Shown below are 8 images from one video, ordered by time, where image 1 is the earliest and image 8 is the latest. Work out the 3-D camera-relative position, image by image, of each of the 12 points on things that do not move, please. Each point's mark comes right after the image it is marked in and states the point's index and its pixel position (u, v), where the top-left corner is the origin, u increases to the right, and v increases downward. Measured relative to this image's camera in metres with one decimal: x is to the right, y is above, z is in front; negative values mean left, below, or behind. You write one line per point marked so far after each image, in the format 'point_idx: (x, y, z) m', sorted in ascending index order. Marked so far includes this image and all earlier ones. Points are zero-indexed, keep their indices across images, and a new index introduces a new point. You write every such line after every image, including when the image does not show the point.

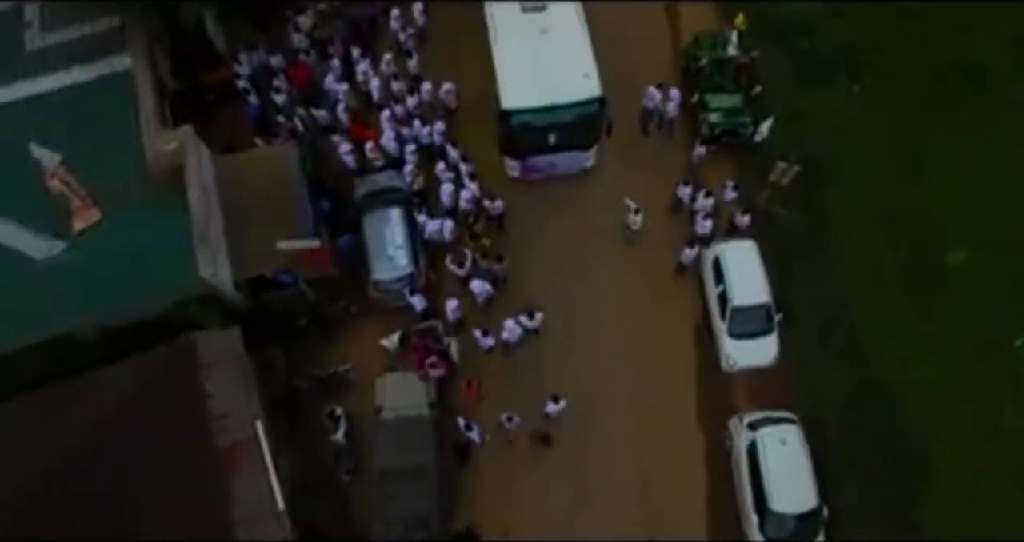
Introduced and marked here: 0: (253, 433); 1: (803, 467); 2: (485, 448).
0: (-6.2, -3.9, +14.4) m
1: (+7.4, -5.0, +15.2) m
2: (-0.8, -5.0, +16.3) m
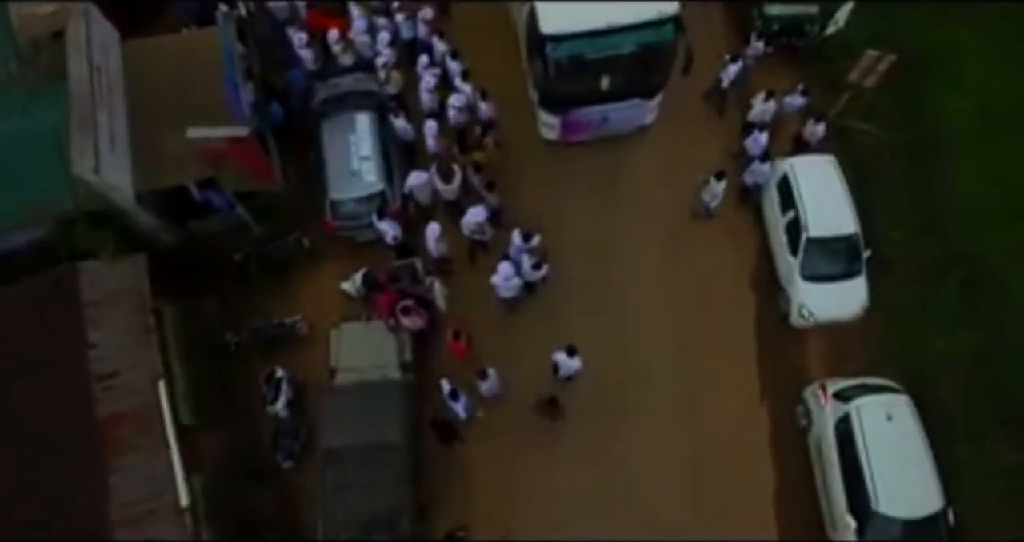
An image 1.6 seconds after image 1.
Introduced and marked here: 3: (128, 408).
0: (-6.2, -2.2, +10.4) m
1: (+7.4, -3.3, +11.0) m
2: (-0.7, -3.3, +12.2) m
3: (-6.5, -2.3, +10.3) m
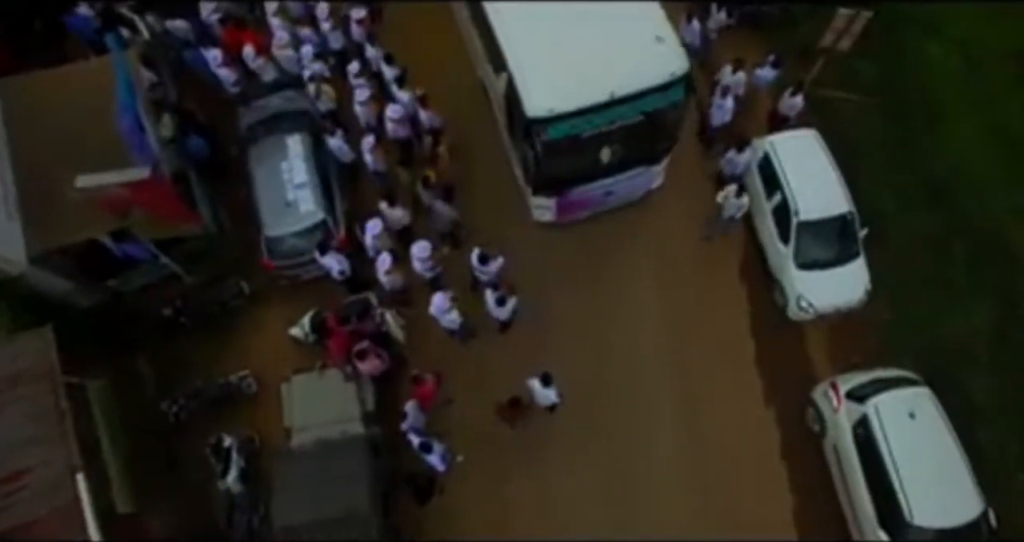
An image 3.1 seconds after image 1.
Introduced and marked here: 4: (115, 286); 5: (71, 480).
0: (-6.5, -3.3, +8.9) m
1: (+7.2, -2.9, +9.9) m
2: (-1.0, -3.8, +10.9) m
3: (-6.8, -3.5, +8.7) m
4: (-7.4, -0.3, +11.2) m
5: (-6.5, -3.1, +8.9) m
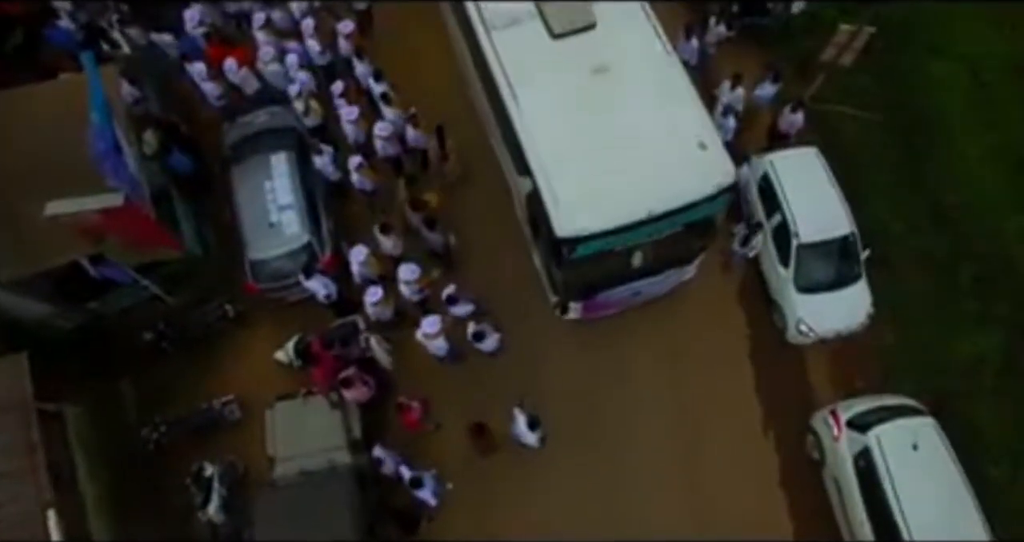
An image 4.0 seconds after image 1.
0: (-6.6, -3.7, +8.5) m
1: (+7.0, -3.3, +9.6) m
2: (-1.1, -4.3, +10.6) m
3: (-7.0, -3.9, +8.4) m
4: (-7.5, -0.7, +10.9) m
5: (-6.7, -3.5, +8.6) m
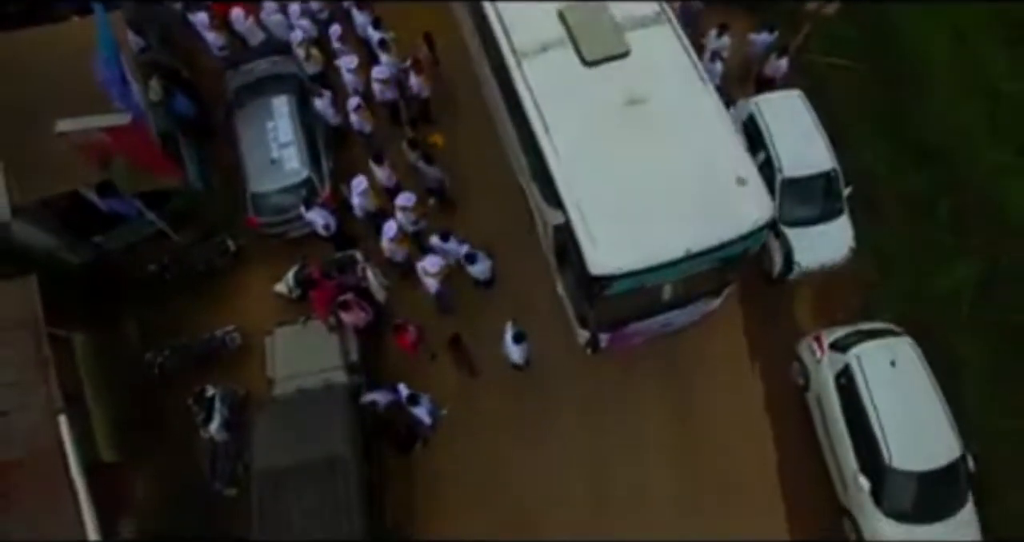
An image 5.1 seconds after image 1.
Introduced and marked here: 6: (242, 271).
0: (-6.8, -2.5, +8.9) m
1: (+6.9, -2.1, +9.9) m
2: (-1.3, -3.0, +10.9) m
3: (-7.1, -2.6, +8.8) m
4: (-7.7, +0.5, +11.3) m
5: (-6.8, -2.3, +8.9) m
6: (-5.3, 0.0, +11.7) m
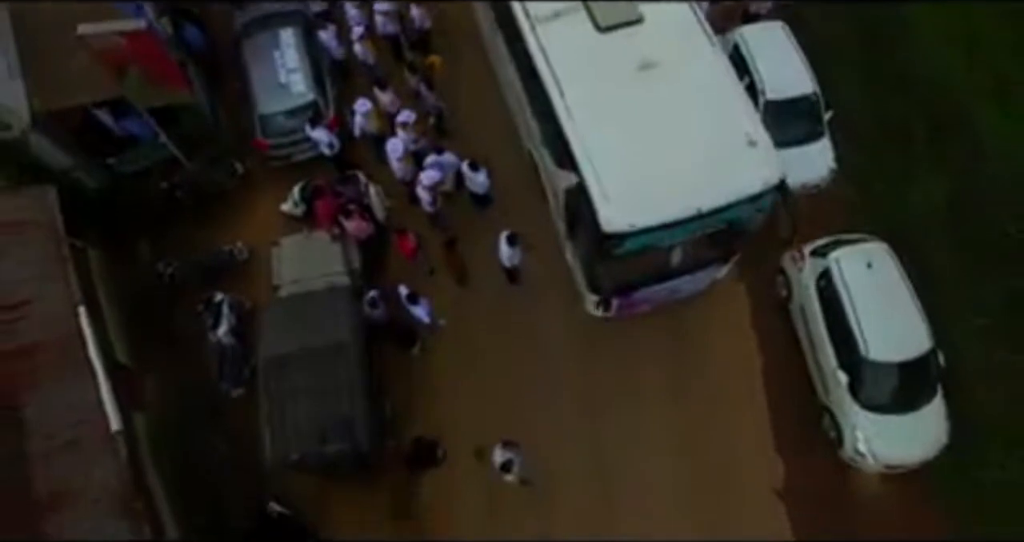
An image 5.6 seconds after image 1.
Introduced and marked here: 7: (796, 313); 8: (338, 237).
0: (-6.8, -0.9, +9.4) m
1: (+6.8, -0.5, +10.4) m
2: (-1.4, -1.4, +11.4) m
3: (-7.2, -1.0, +9.3) m
4: (-7.8, +2.1, +11.8) m
5: (-6.9, -0.7, +9.4) m
6: (-5.4, +1.6, +12.2) m
7: (+5.2, -0.8, +11.1) m
8: (-3.2, +0.6, +11.0) m
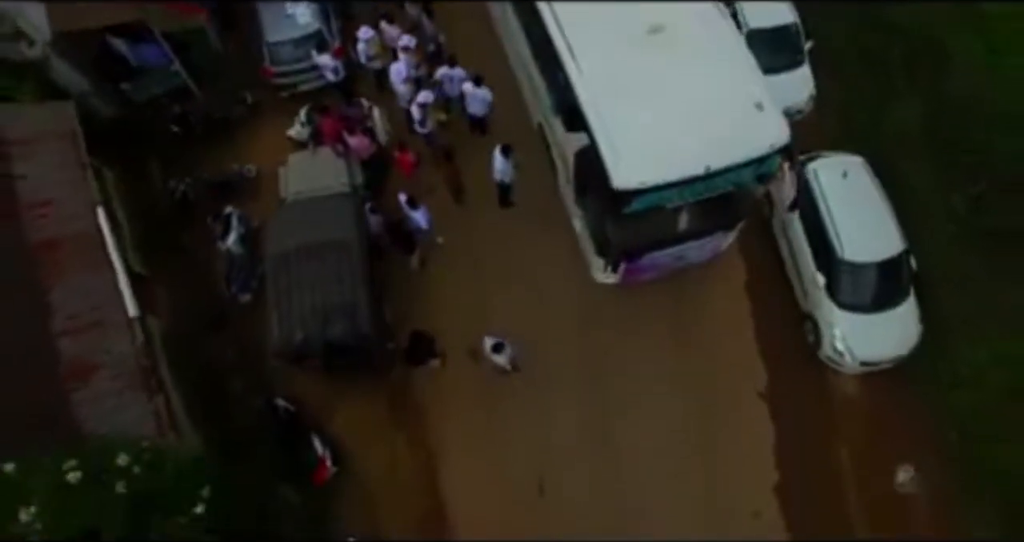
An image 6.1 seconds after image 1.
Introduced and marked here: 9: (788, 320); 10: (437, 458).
0: (-6.9, +0.8, +10.0) m
1: (+6.7, +1.2, +11.0) m
2: (-1.4, +0.2, +12.0) m
3: (-7.3, +0.6, +9.8) m
4: (-7.8, +3.8, +12.4) m
5: (-7.0, +1.0, +10.0) m
6: (-5.5, +3.2, +12.8) m
7: (+5.2, +0.9, +11.7) m
8: (-3.3, +2.2, +11.6) m
9: (+5.2, -1.0, +11.4) m
10: (-1.4, -3.3, +10.7) m
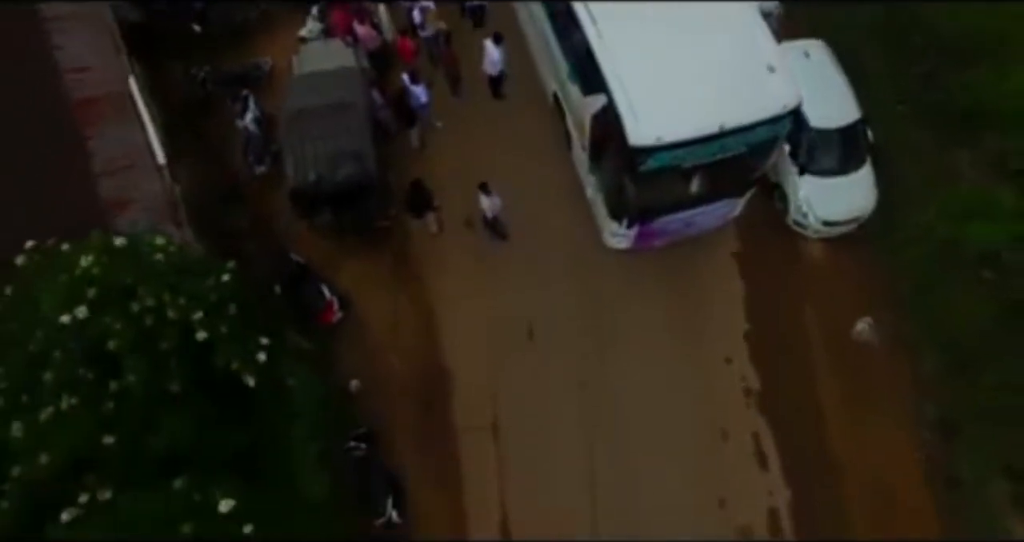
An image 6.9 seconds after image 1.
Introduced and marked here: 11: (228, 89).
0: (-7.1, +3.3, +11.0) m
1: (+6.6, +3.7, +12.1) m
2: (-1.6, +2.7, +13.0) m
3: (-7.4, +3.2, +10.9) m
4: (-8.0, +6.3, +13.5) m
5: (-7.1, +3.5, +11.1) m
6: (-5.6, +5.7, +13.9) m
7: (+5.0, +3.4, +12.8) m
8: (-3.4, +4.8, +12.7) m
9: (+5.1, +1.6, +12.5) m
10: (-1.5, -0.8, +11.7) m
11: (-6.2, +3.8, +13.2) m
